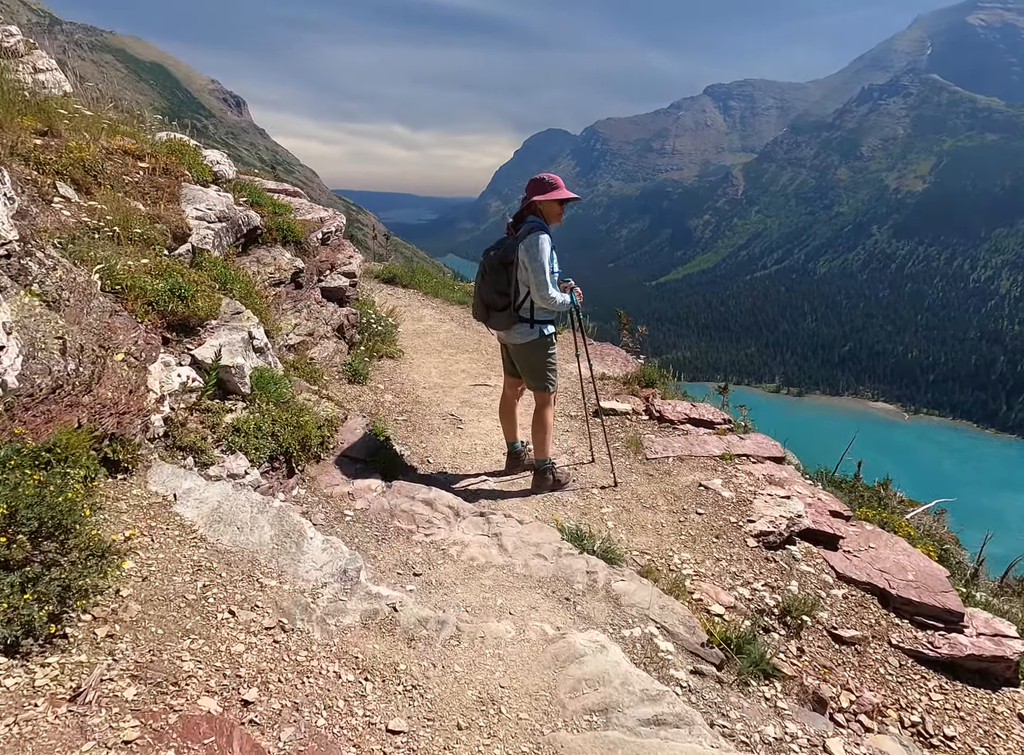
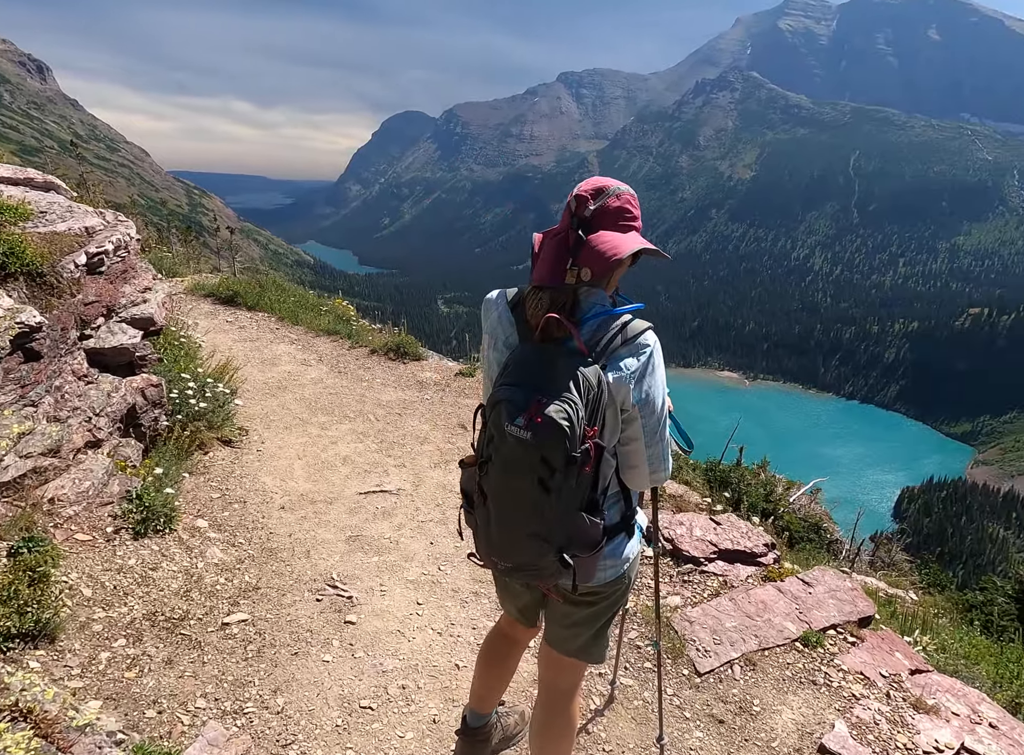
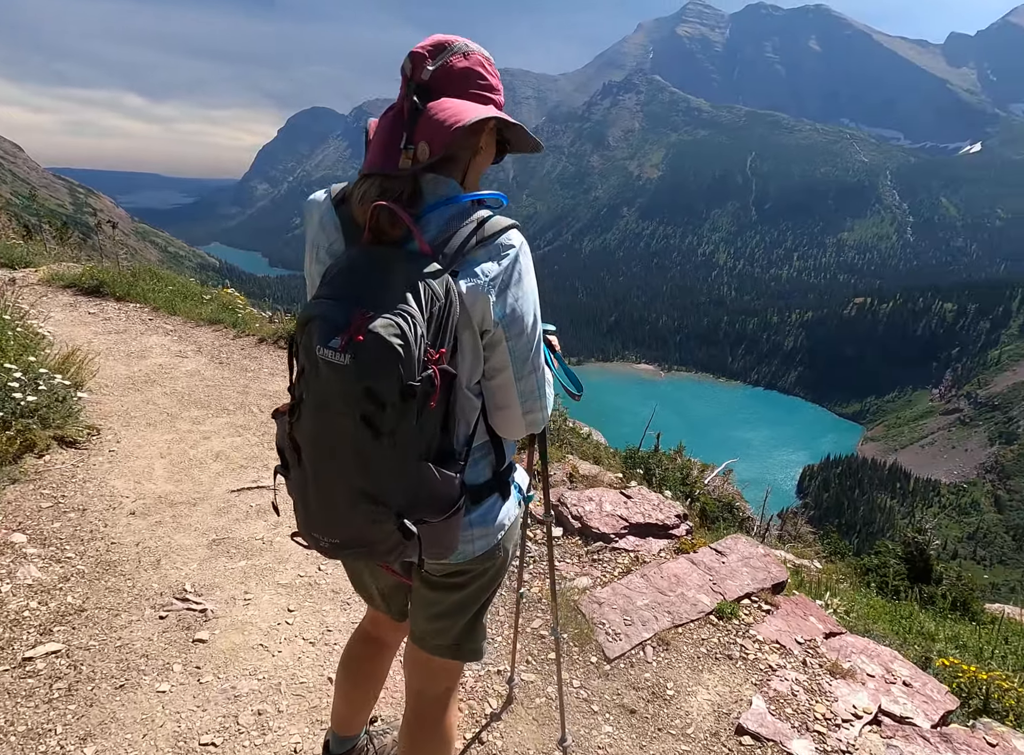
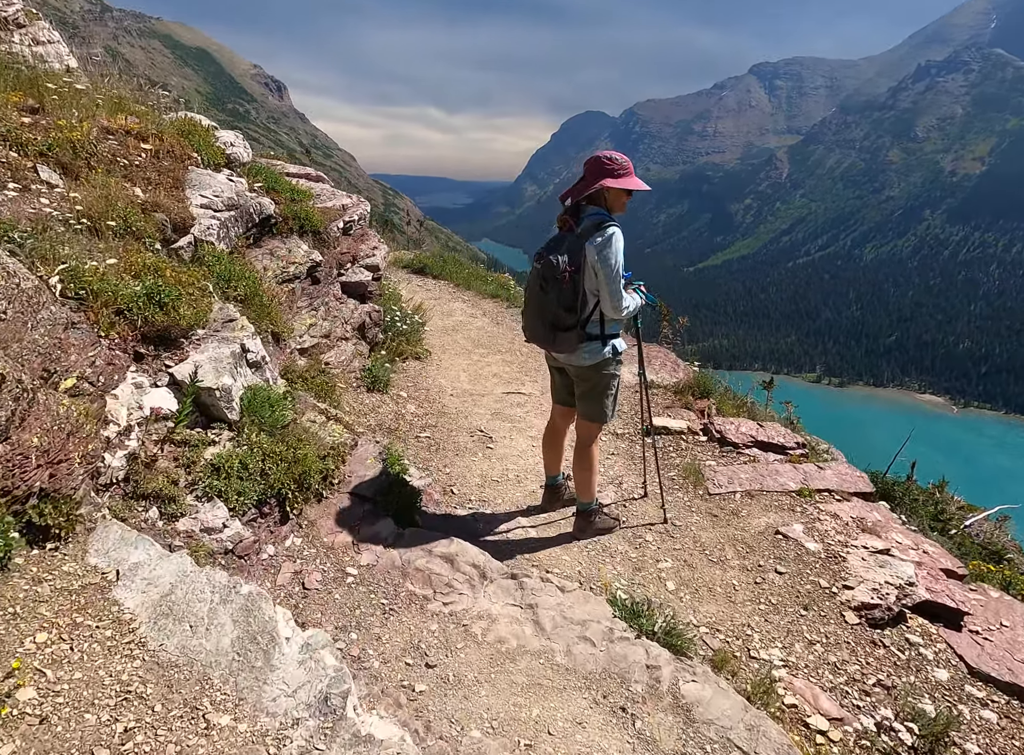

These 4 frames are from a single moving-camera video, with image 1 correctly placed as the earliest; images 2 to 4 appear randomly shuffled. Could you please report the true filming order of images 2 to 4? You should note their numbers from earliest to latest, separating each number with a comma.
4, 2, 3
